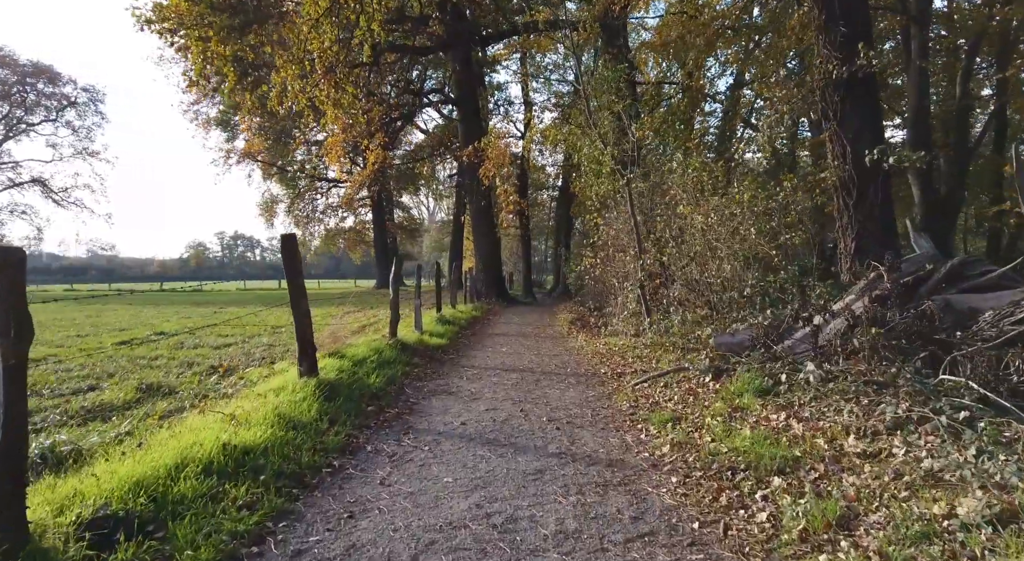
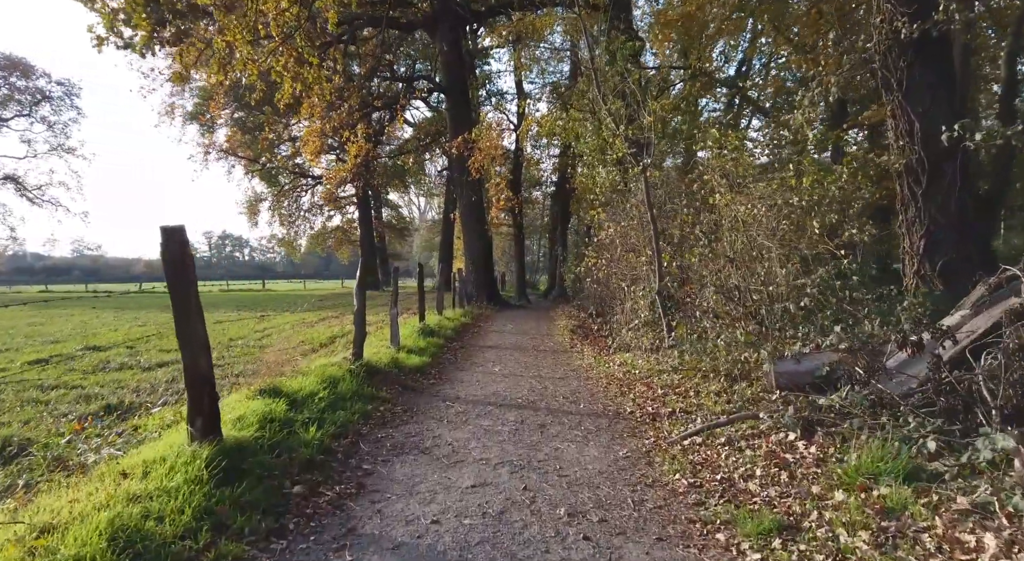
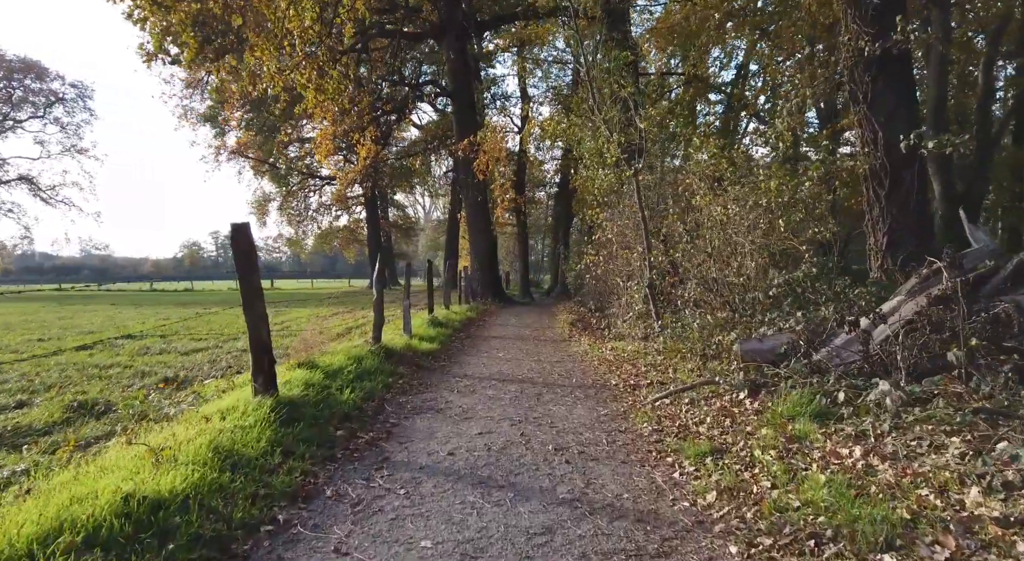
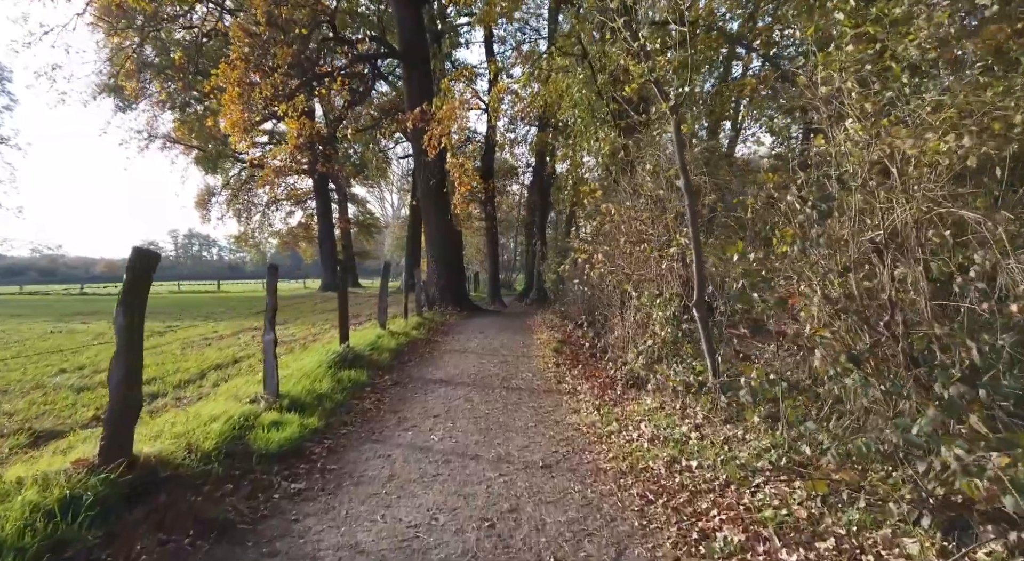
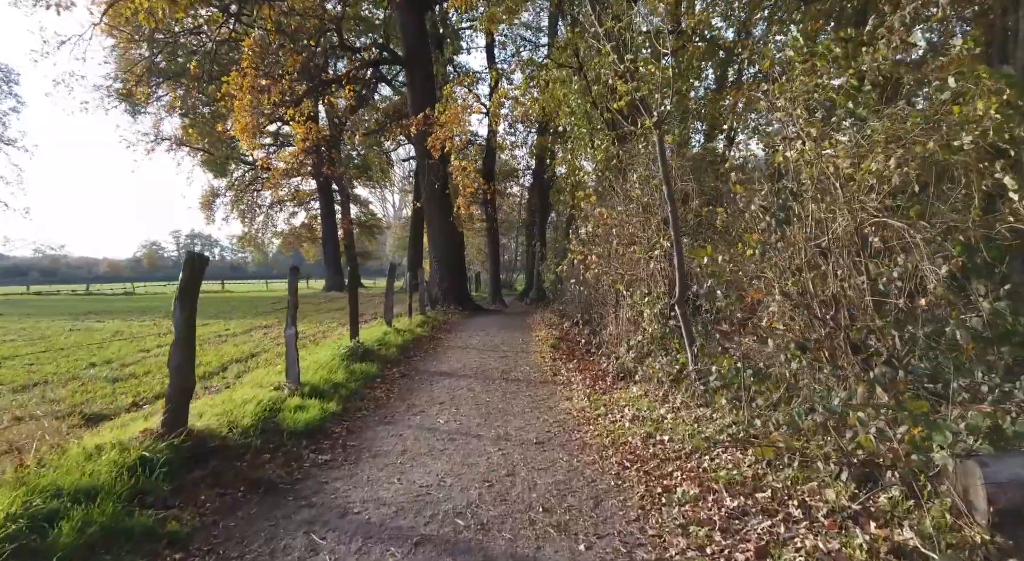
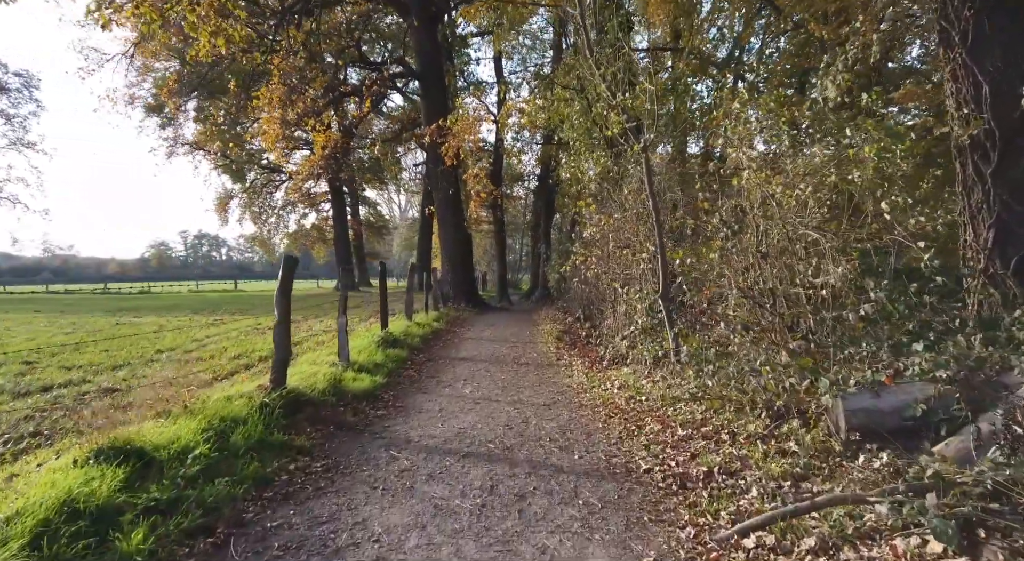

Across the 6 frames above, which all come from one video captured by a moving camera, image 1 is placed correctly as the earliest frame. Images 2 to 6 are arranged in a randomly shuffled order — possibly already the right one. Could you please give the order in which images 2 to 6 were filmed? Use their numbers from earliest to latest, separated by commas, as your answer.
3, 2, 6, 5, 4
